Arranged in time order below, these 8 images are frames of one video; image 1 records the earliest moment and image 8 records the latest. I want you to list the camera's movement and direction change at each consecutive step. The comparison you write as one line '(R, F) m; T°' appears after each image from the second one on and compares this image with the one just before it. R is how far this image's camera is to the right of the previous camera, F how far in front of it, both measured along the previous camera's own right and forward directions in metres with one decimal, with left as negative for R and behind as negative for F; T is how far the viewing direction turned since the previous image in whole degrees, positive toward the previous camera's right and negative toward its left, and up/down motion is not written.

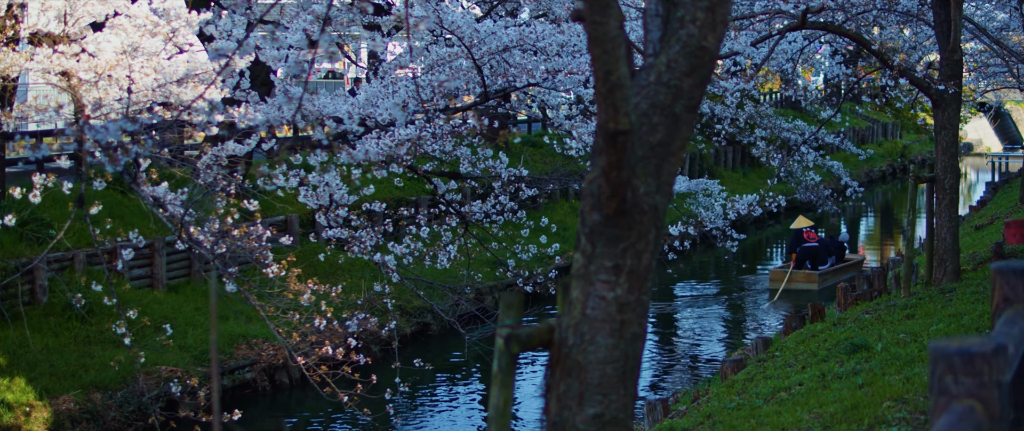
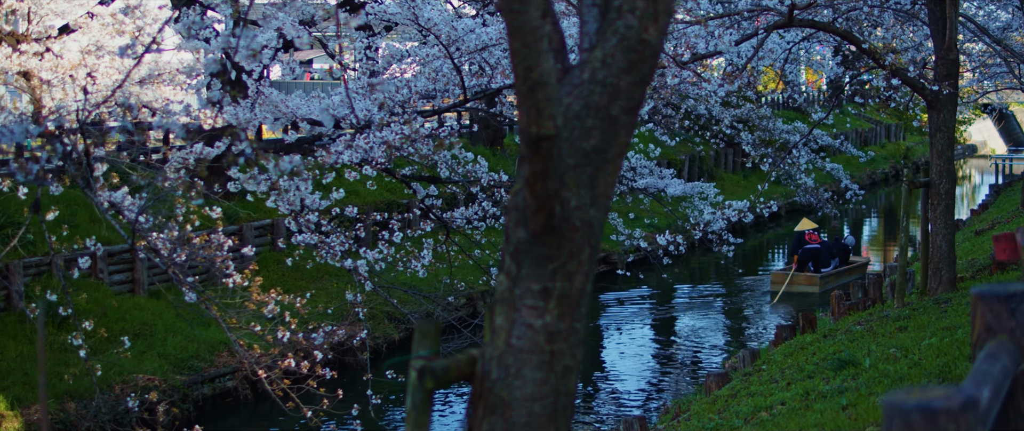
(+0.3, +0.4) m; 0°
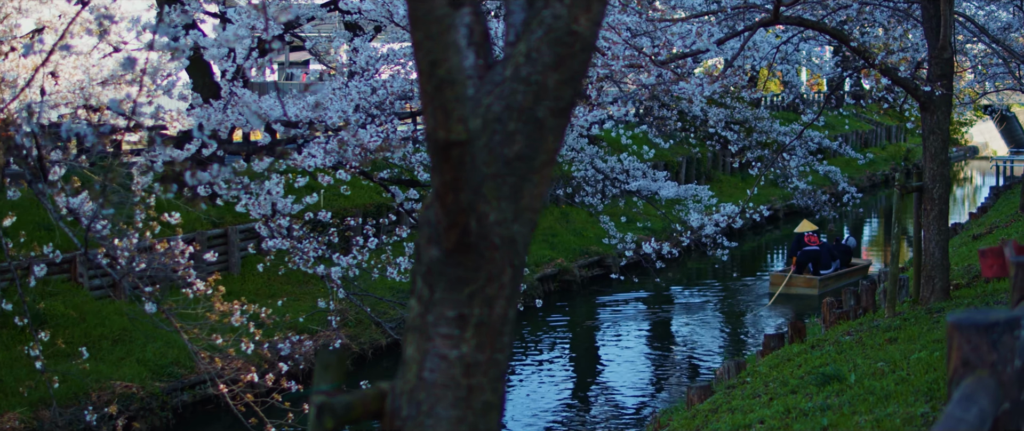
(+0.3, +0.4) m; 0°
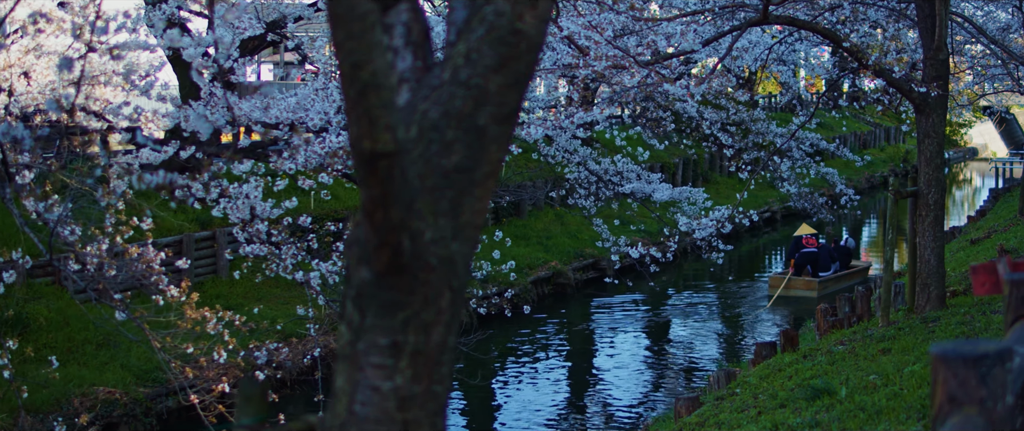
(+0.2, +0.3) m; 0°
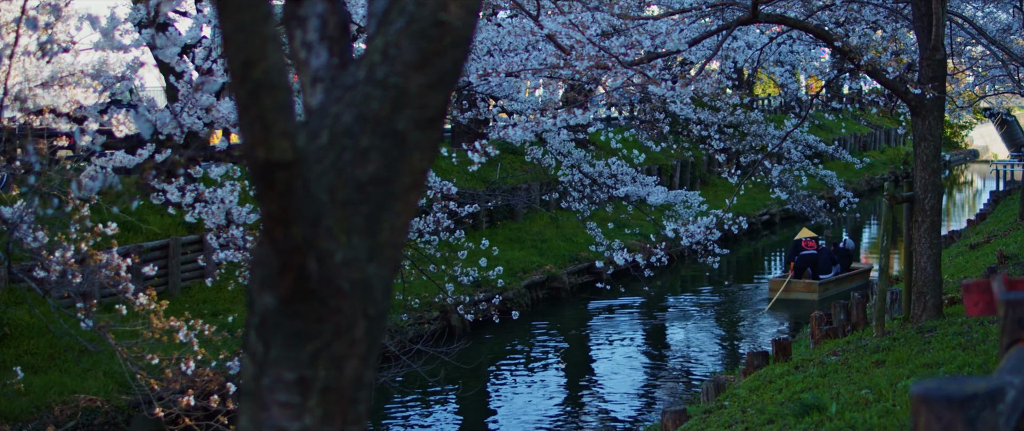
(+0.2, +0.3) m; 0°
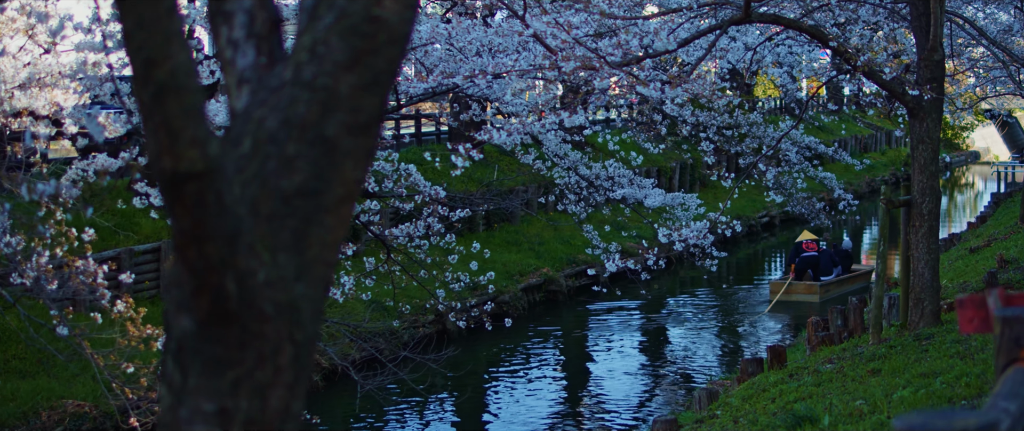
(+0.1, +0.2) m; 0°
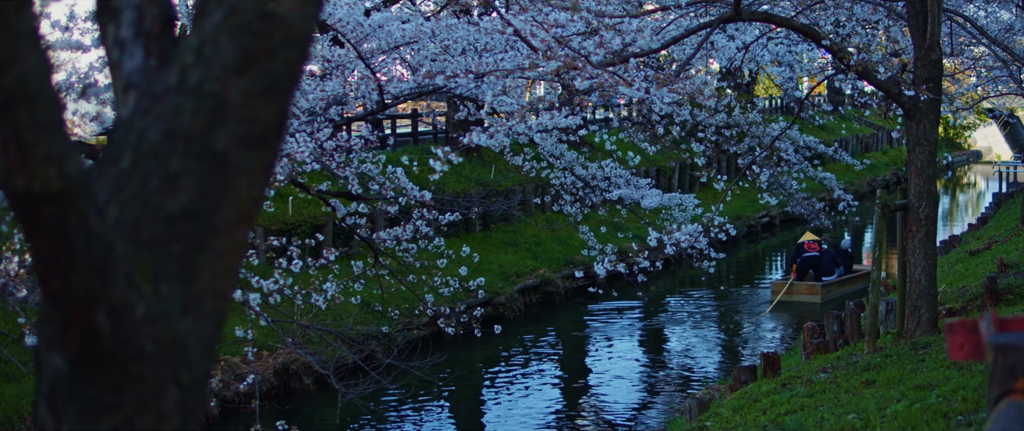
(+0.2, +0.2) m; 0°
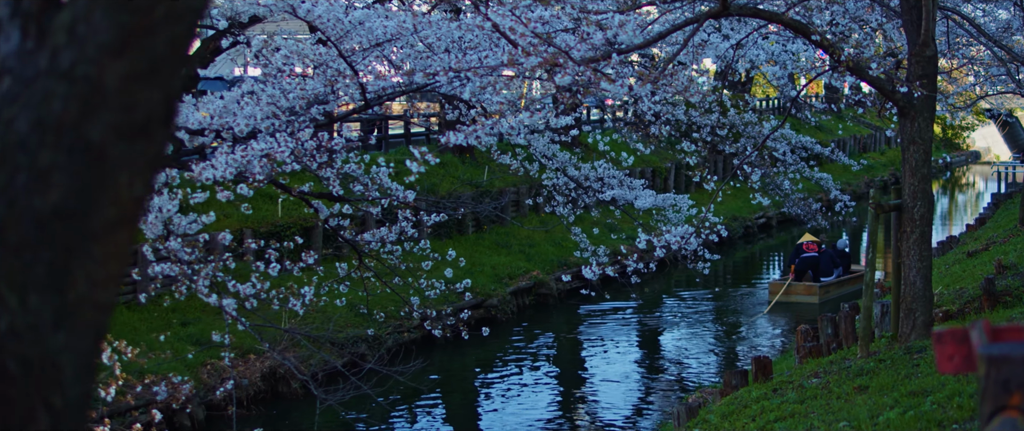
(+0.1, +0.2) m; 0°
